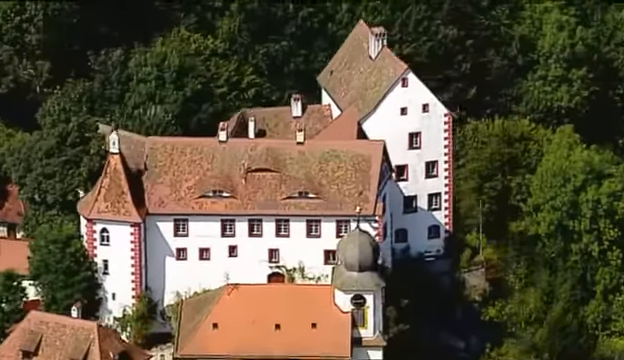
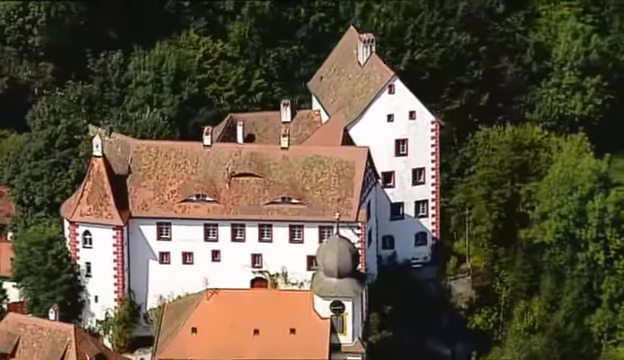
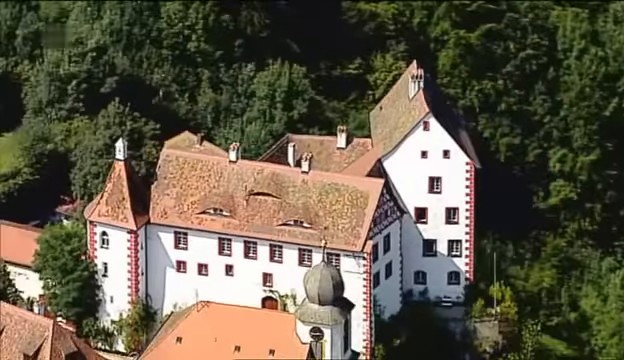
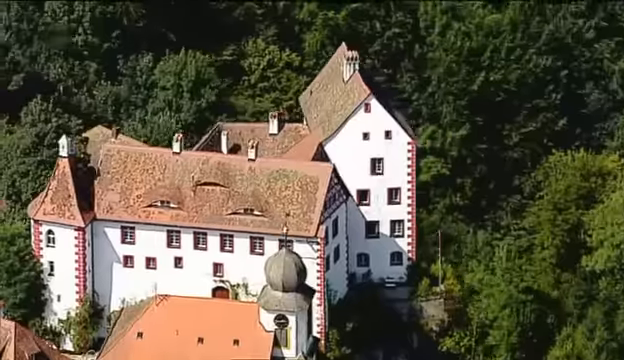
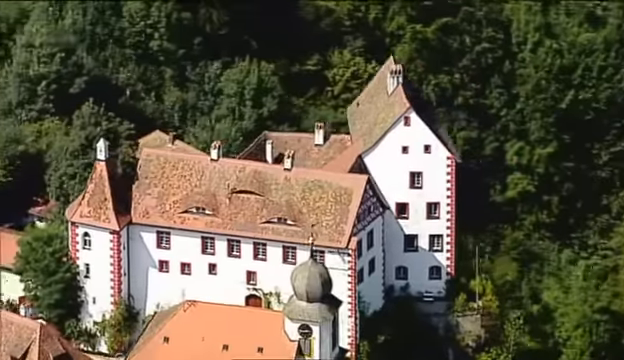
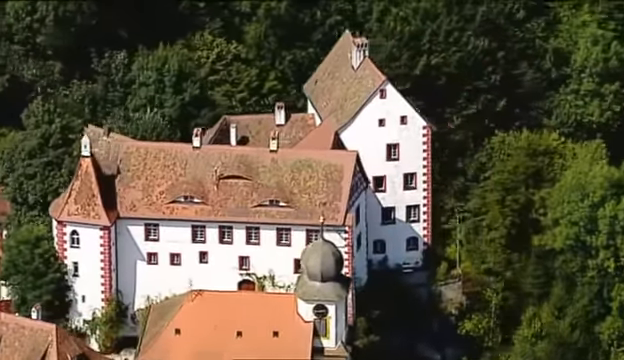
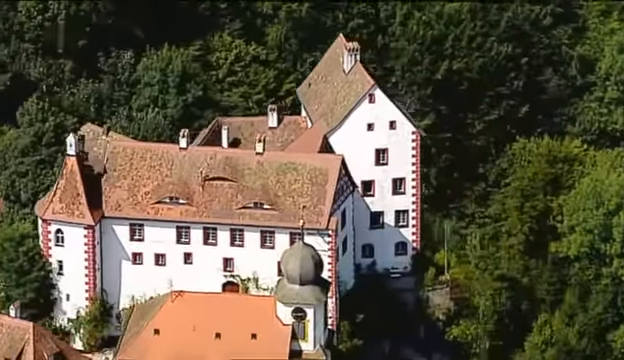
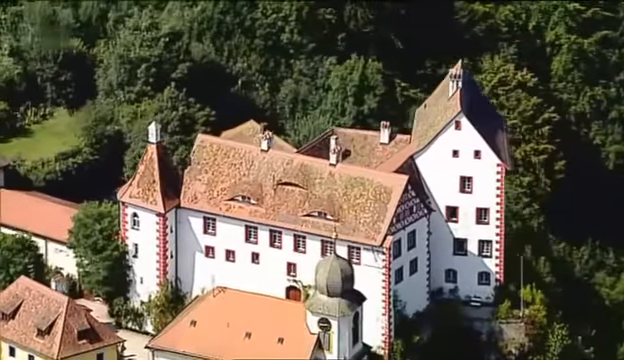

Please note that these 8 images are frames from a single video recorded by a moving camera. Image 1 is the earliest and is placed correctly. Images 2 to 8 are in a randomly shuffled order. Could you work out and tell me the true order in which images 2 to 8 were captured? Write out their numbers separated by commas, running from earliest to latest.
2, 6, 7, 4, 5, 3, 8
